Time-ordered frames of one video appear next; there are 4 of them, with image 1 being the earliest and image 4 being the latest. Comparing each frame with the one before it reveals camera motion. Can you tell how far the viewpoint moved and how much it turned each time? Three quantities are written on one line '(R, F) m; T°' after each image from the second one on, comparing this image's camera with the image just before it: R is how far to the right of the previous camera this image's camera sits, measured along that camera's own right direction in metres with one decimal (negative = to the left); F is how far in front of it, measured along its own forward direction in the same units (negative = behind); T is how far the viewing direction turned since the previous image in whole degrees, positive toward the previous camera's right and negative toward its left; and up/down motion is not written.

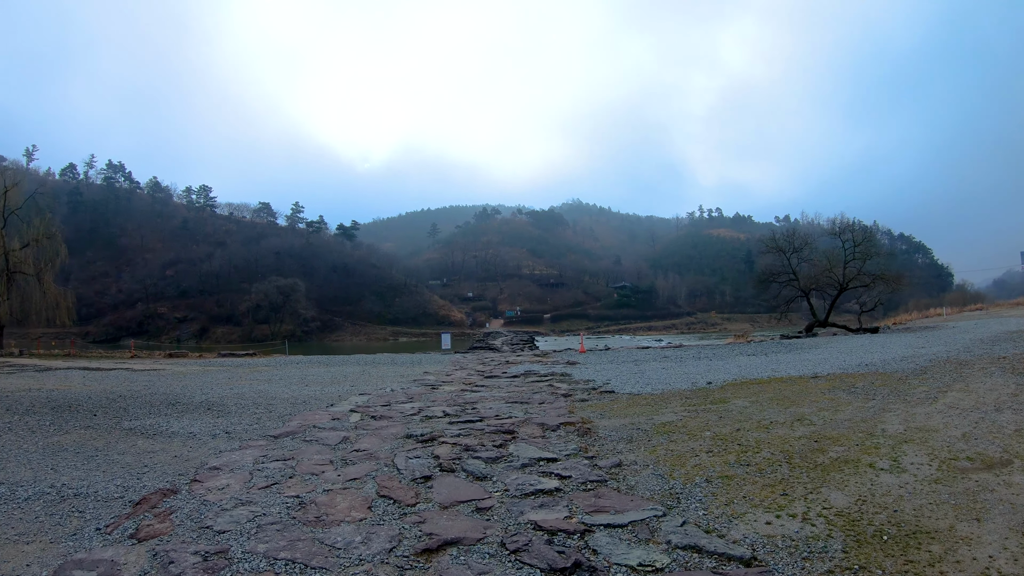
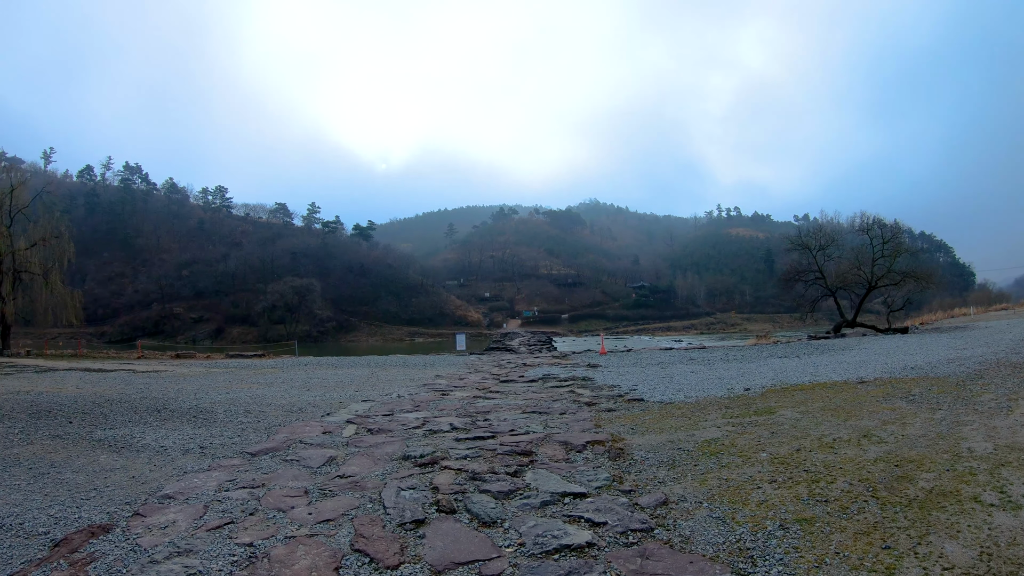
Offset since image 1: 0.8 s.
(0.0, +0.9) m; -1°
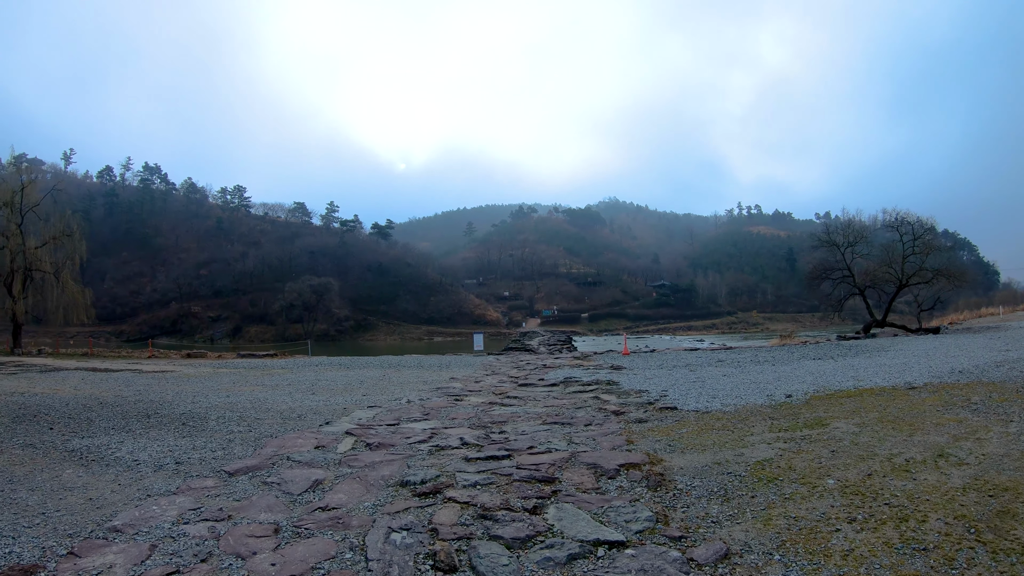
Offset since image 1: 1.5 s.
(0.0, +0.8) m; -2°
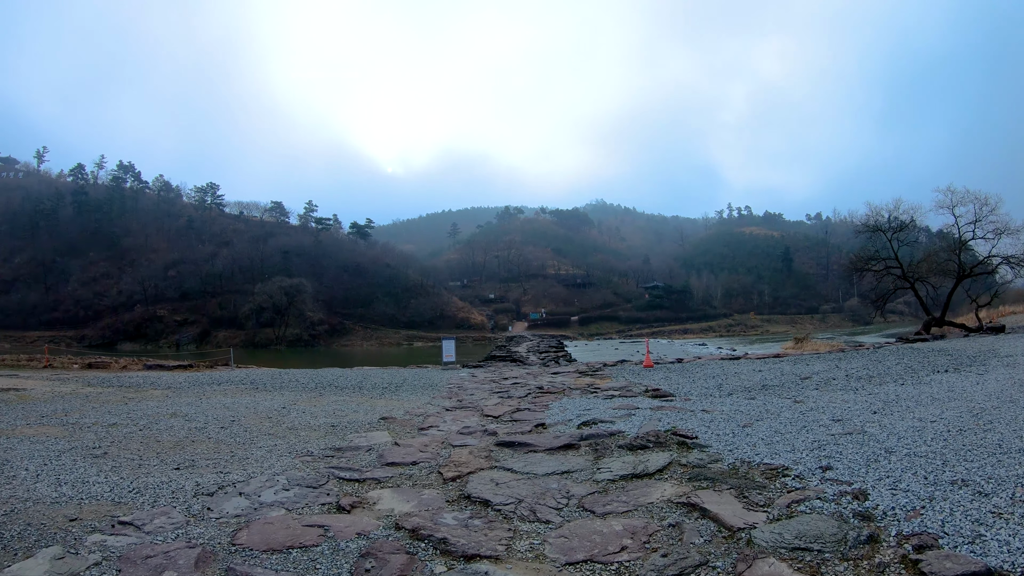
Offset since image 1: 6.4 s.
(+0.1, +4.8) m; +1°
